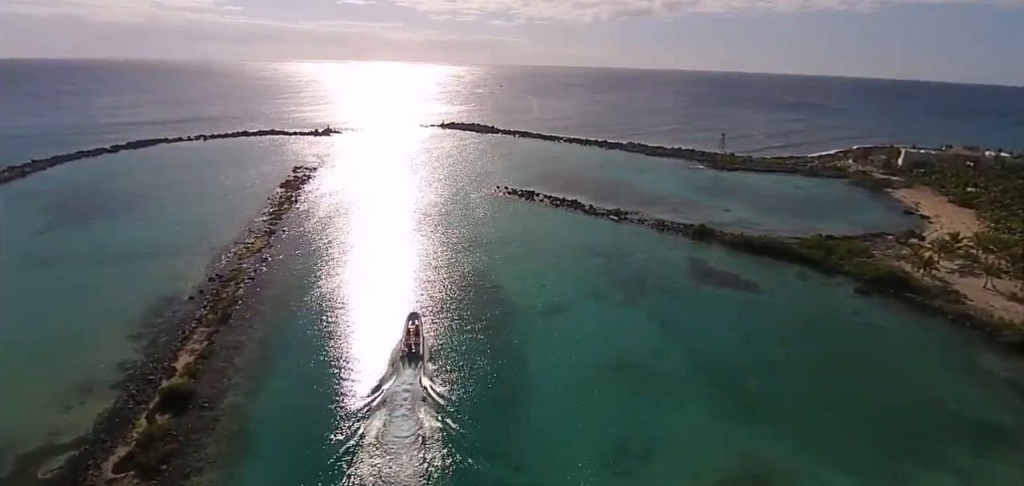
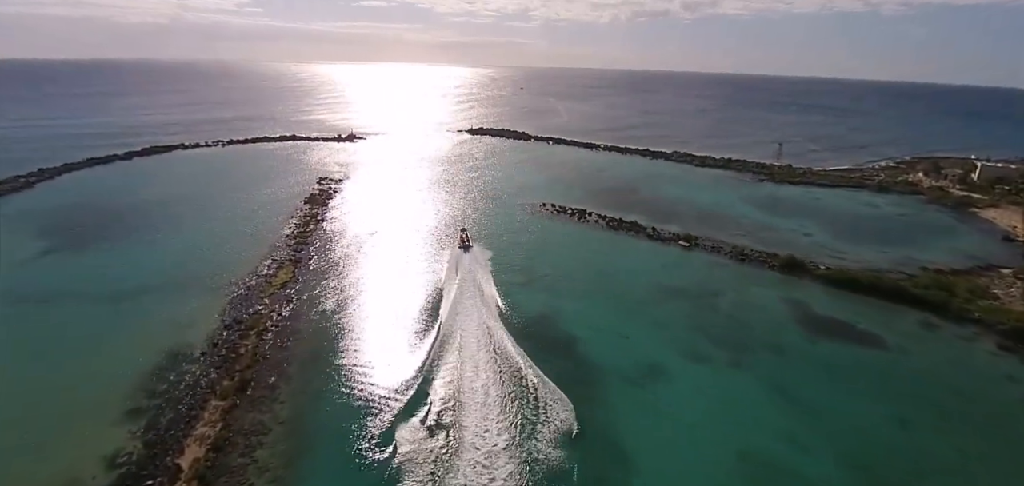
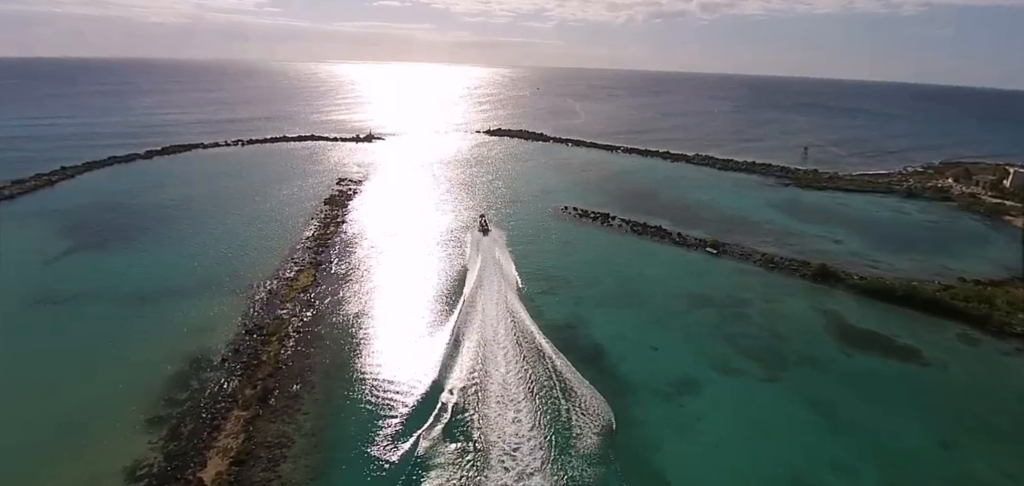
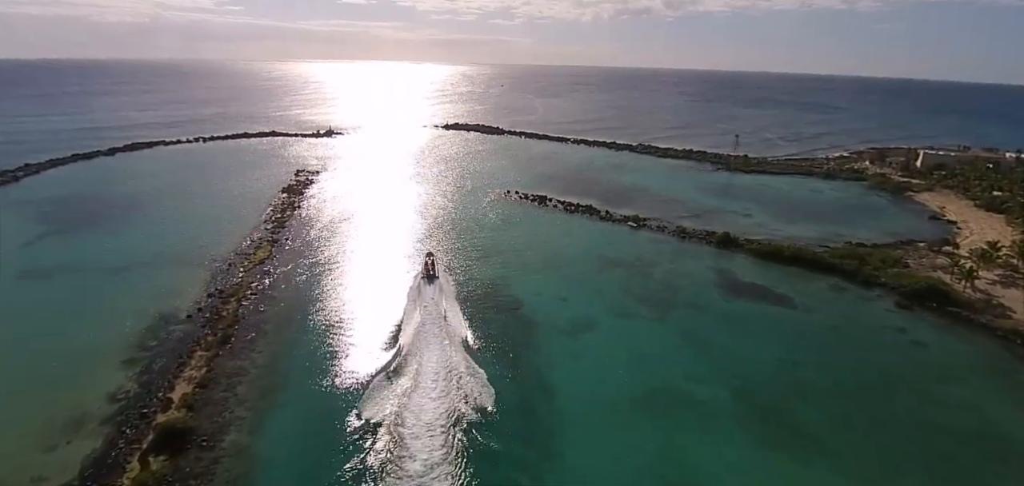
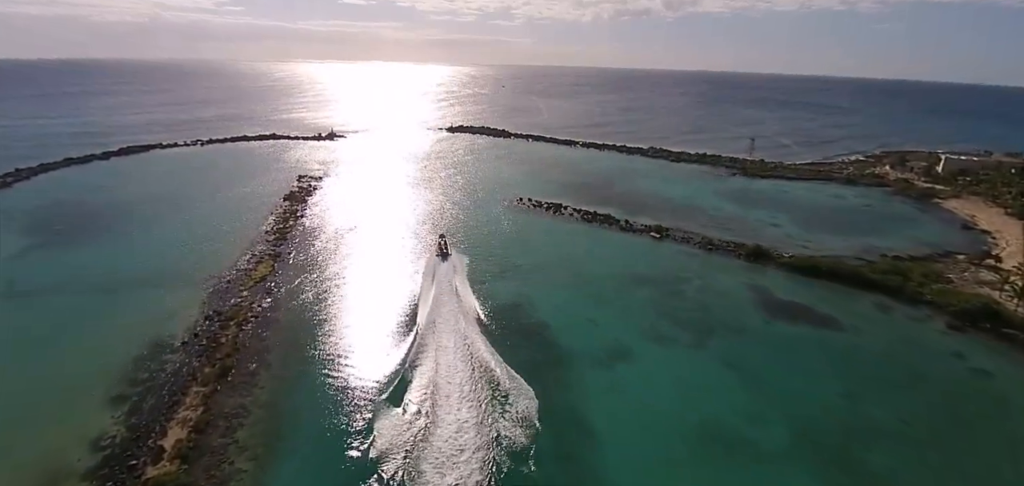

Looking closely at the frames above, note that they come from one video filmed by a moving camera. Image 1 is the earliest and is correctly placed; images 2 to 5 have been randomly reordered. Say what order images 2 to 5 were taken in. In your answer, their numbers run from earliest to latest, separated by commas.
4, 5, 2, 3
